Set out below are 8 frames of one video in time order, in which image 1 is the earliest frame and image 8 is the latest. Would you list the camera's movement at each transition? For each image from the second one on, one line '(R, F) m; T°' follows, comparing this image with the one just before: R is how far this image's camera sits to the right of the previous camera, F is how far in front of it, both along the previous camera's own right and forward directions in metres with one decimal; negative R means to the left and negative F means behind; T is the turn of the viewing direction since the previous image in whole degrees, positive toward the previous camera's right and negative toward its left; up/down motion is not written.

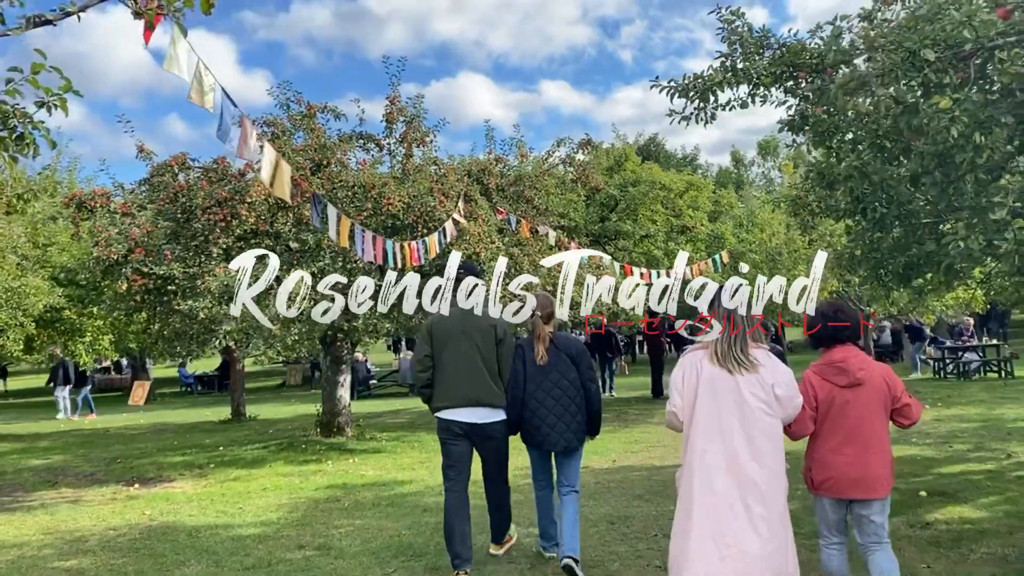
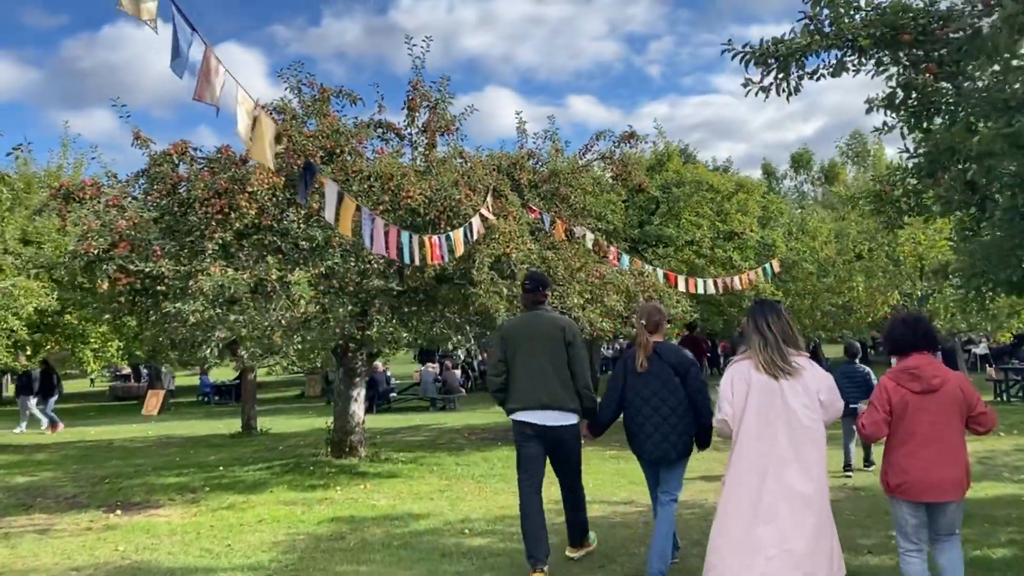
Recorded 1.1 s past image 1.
(-0.1, +1.2) m; -2°
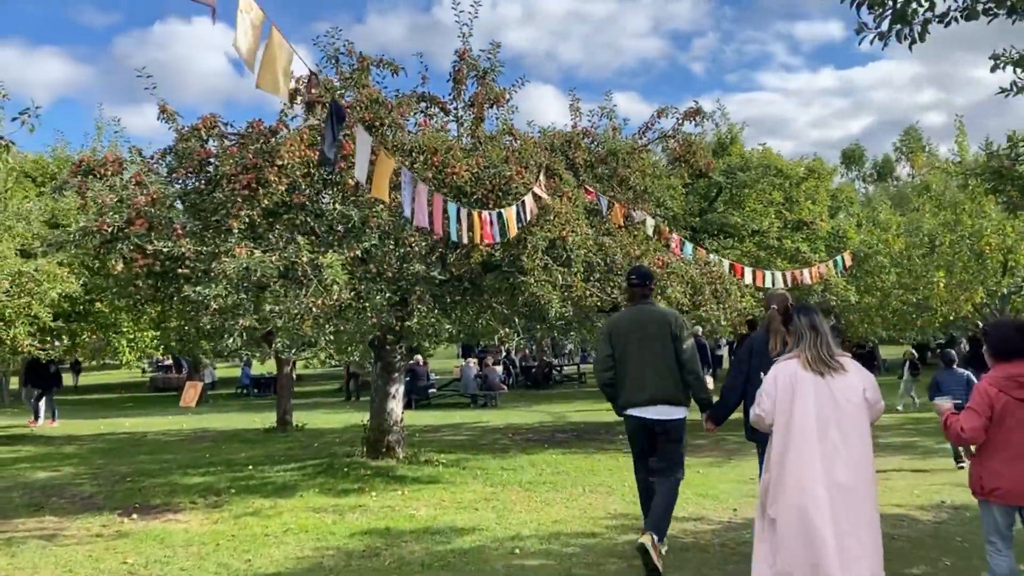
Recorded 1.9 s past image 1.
(-0.2, +0.9) m; -3°
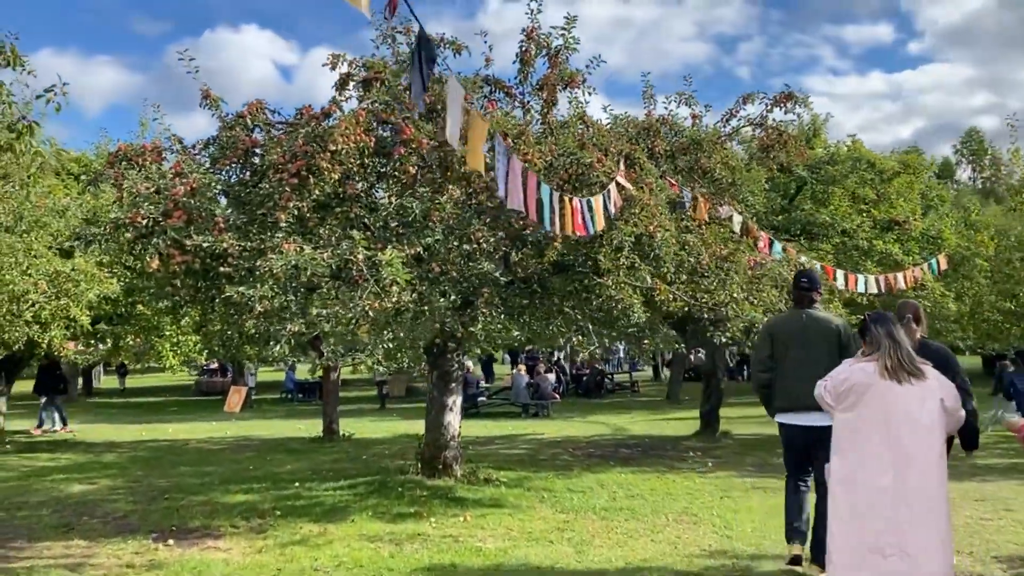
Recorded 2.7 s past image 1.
(-0.3, +0.9) m; -3°
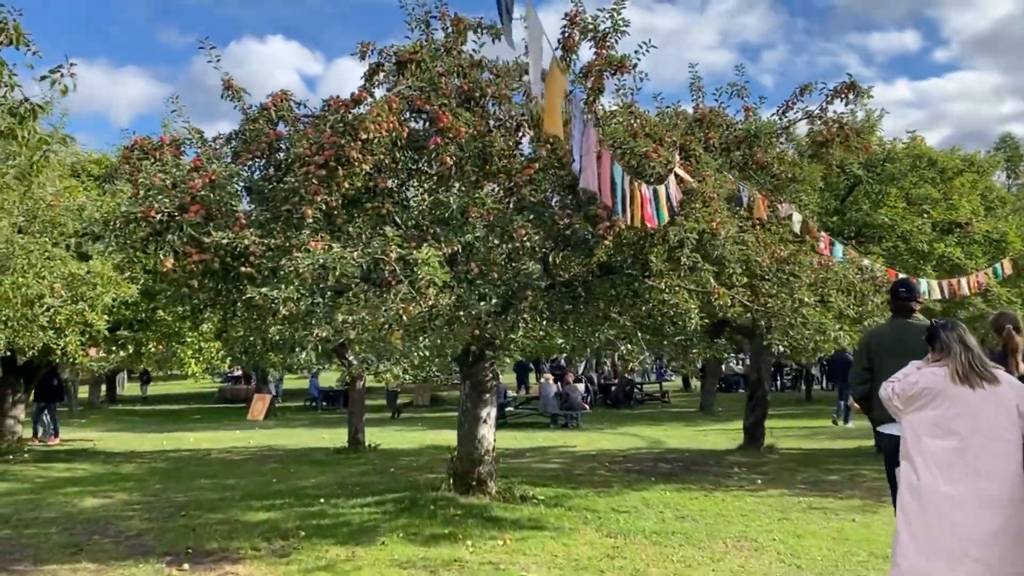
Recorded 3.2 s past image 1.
(-0.2, +0.6) m; -1°
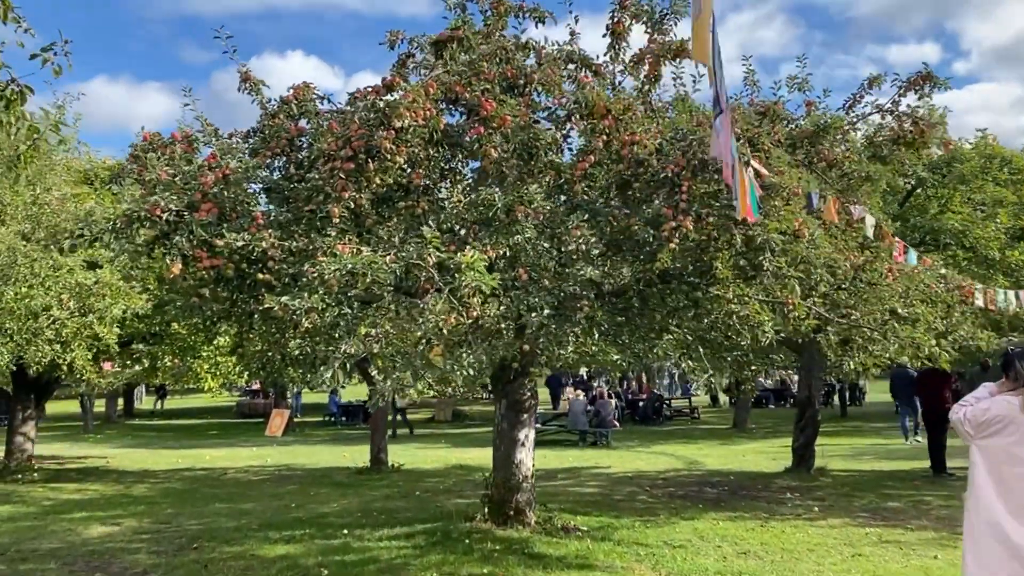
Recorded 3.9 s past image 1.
(-0.2, +0.8) m; -1°
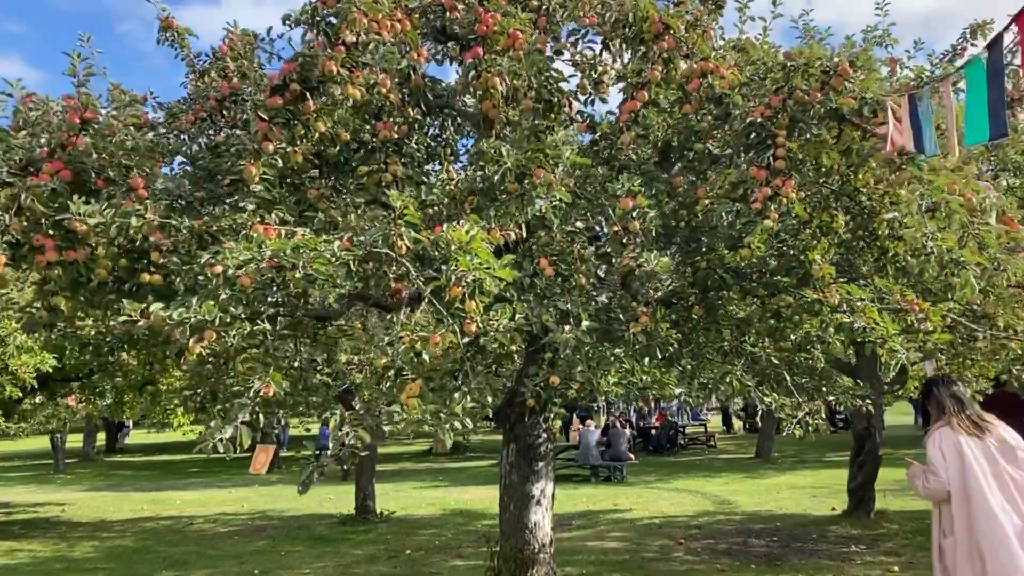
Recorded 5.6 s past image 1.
(-0.1, +1.9) m; 0°
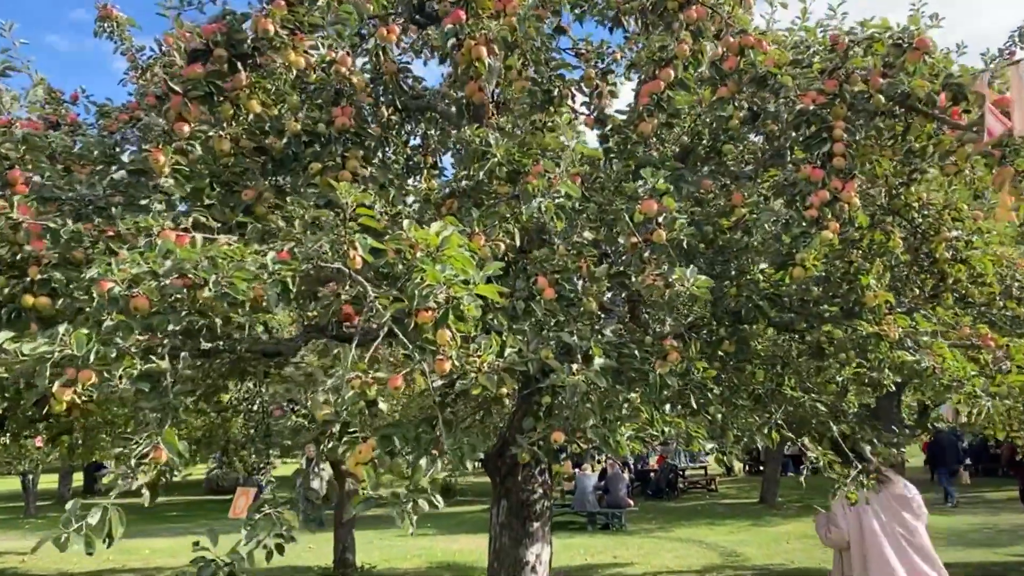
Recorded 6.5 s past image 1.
(0.0, +0.8) m; 0°
